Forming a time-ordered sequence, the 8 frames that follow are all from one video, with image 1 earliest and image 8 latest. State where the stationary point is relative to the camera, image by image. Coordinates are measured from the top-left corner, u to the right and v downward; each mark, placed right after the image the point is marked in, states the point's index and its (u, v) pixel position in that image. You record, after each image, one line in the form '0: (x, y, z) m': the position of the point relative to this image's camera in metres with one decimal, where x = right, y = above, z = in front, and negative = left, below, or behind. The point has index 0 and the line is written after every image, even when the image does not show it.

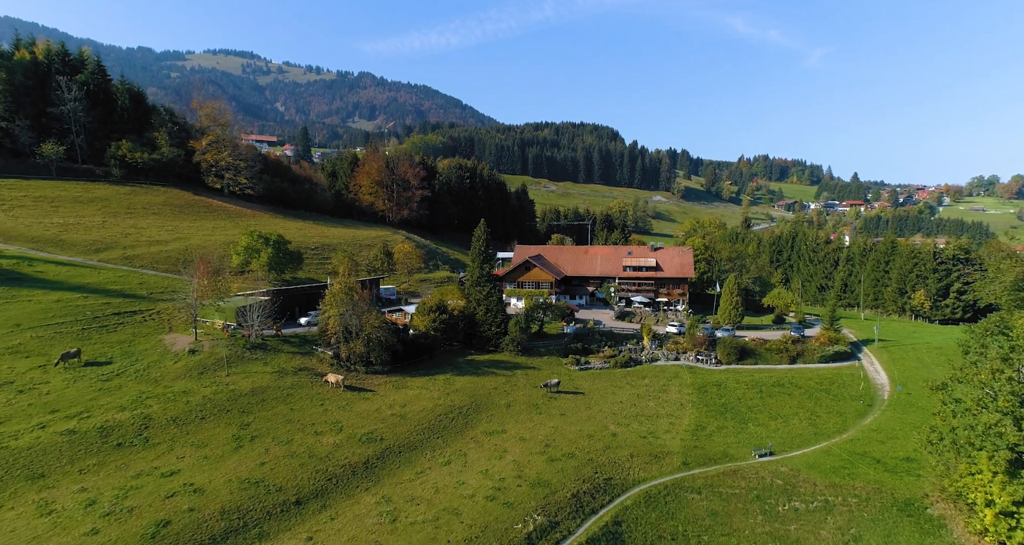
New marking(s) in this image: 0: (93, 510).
0: (-14.4, -8.1, +19.7) m
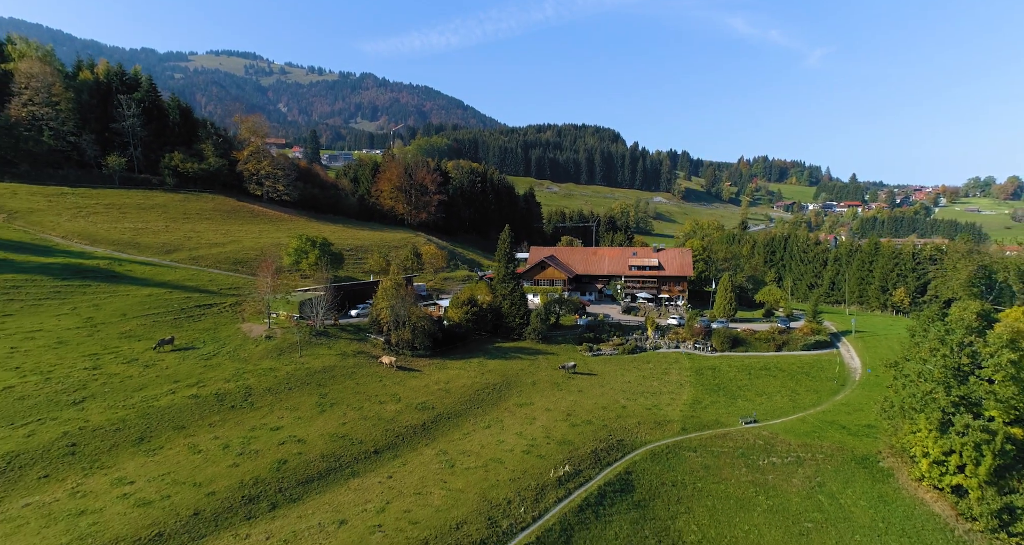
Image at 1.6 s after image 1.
0: (-12.7, -8.0, +25.7) m
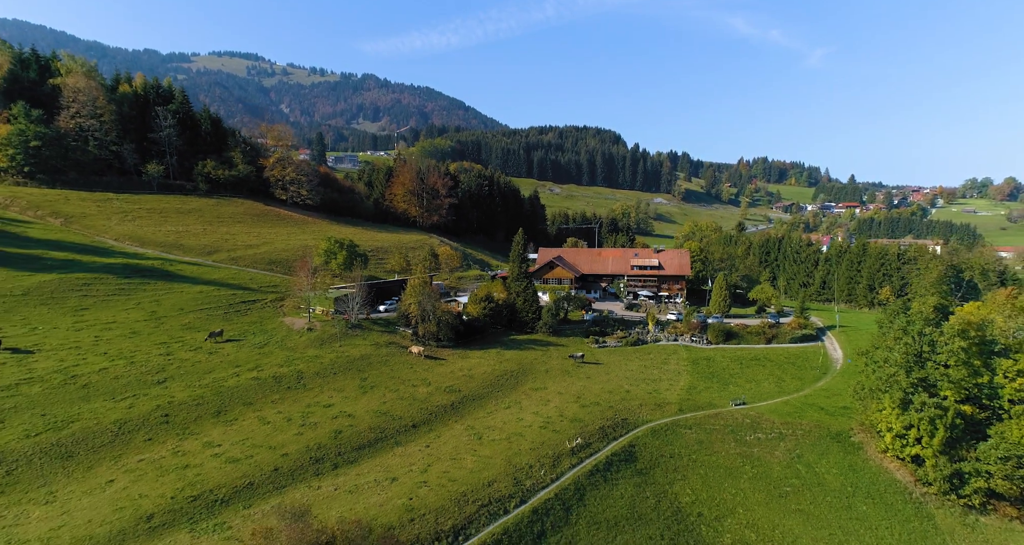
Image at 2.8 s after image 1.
0: (-11.6, -7.9, +30.2) m
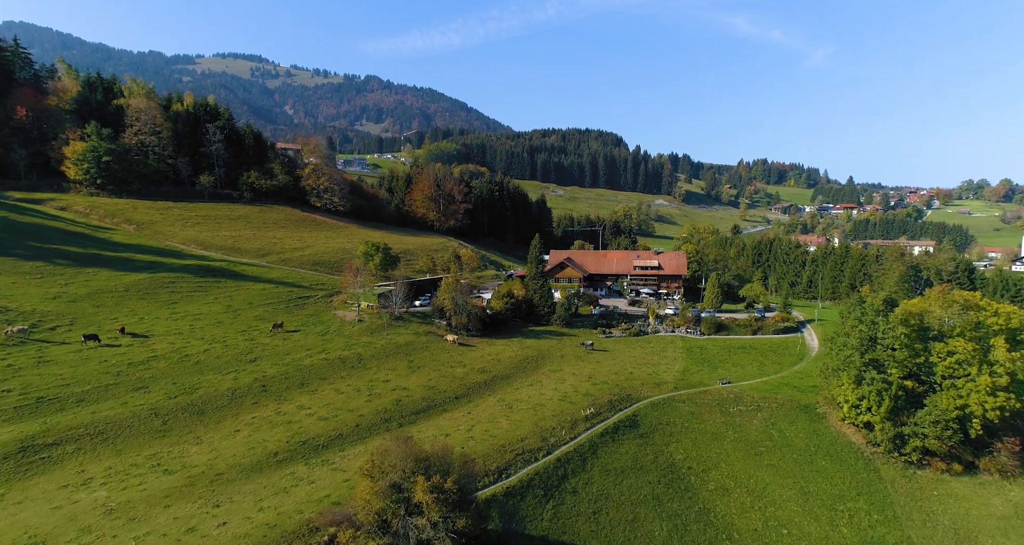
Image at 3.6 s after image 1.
0: (-9.9, -7.9, +37.5) m
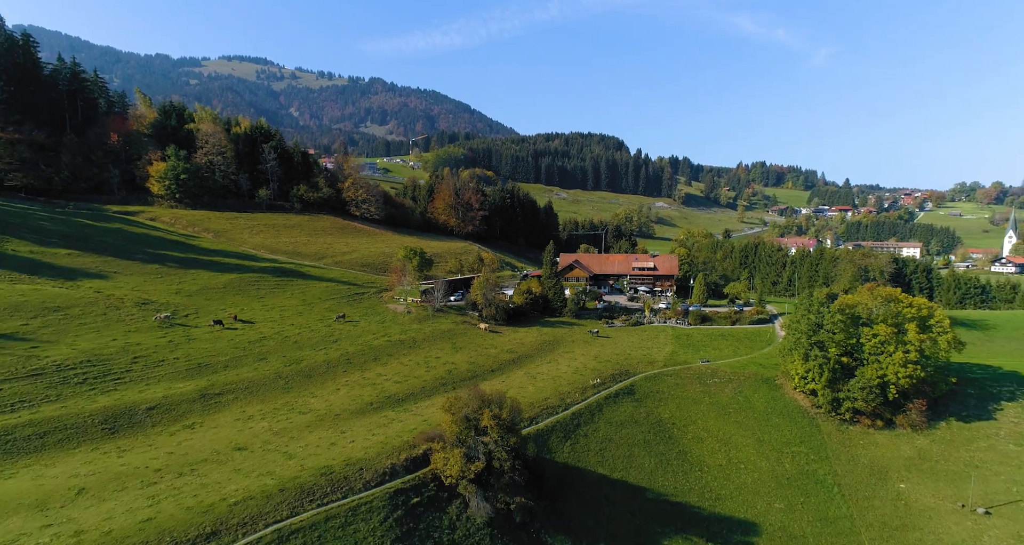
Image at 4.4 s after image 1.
0: (-7.7, -7.9, +48.9) m
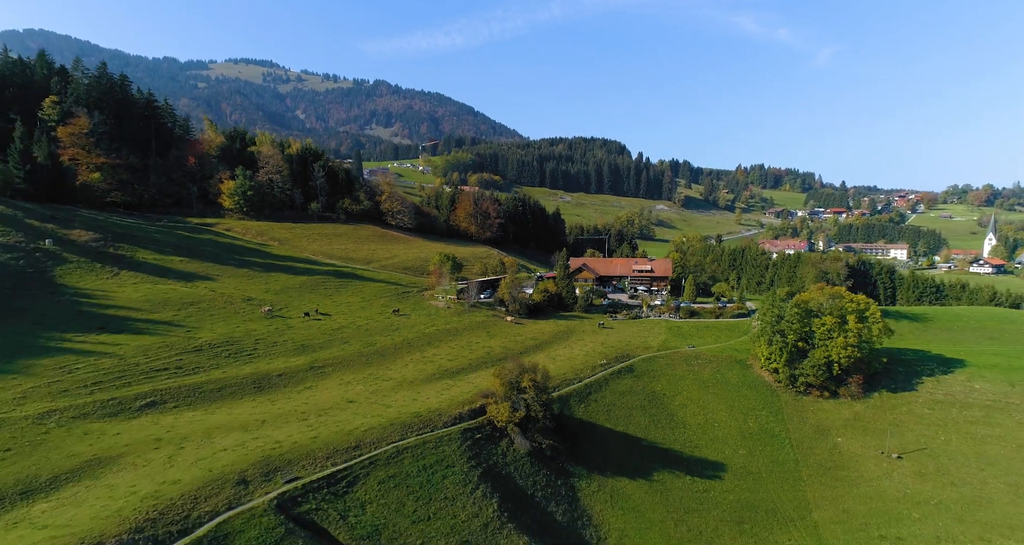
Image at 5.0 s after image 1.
0: (-5.1, -8.2, +62.2) m
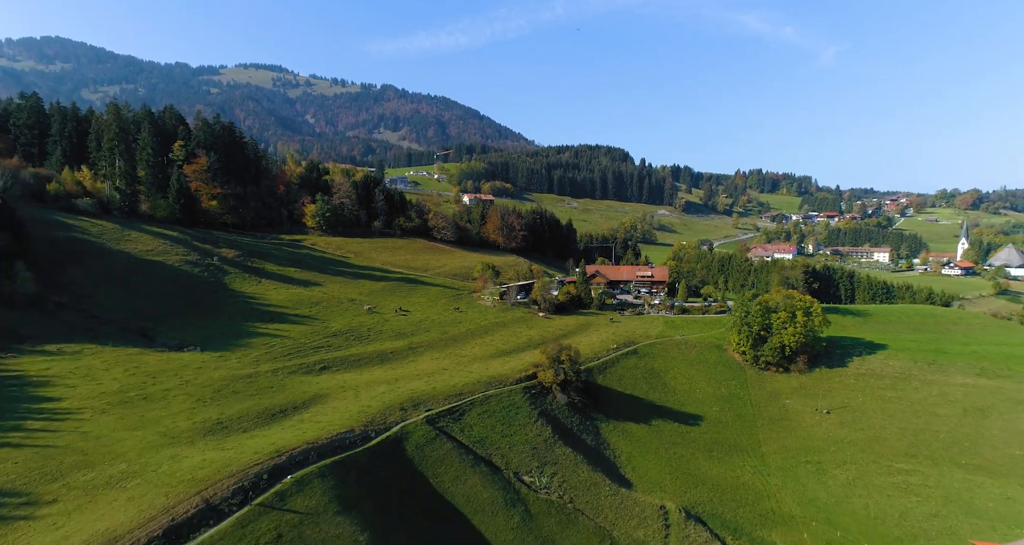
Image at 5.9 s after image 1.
0: (+0.1, -9.3, +83.9) m
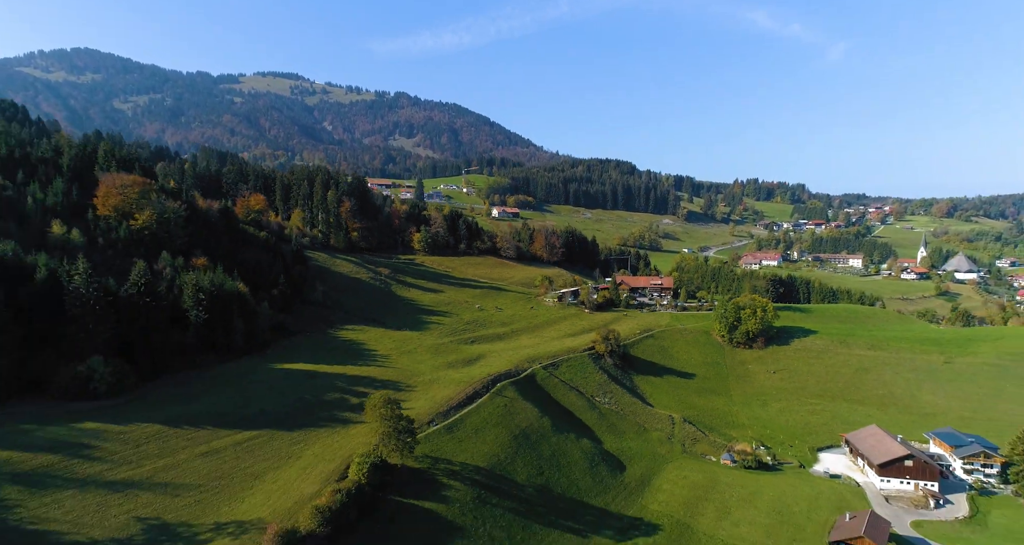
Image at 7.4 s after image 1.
0: (+13.2, -11.8, +128.0) m
